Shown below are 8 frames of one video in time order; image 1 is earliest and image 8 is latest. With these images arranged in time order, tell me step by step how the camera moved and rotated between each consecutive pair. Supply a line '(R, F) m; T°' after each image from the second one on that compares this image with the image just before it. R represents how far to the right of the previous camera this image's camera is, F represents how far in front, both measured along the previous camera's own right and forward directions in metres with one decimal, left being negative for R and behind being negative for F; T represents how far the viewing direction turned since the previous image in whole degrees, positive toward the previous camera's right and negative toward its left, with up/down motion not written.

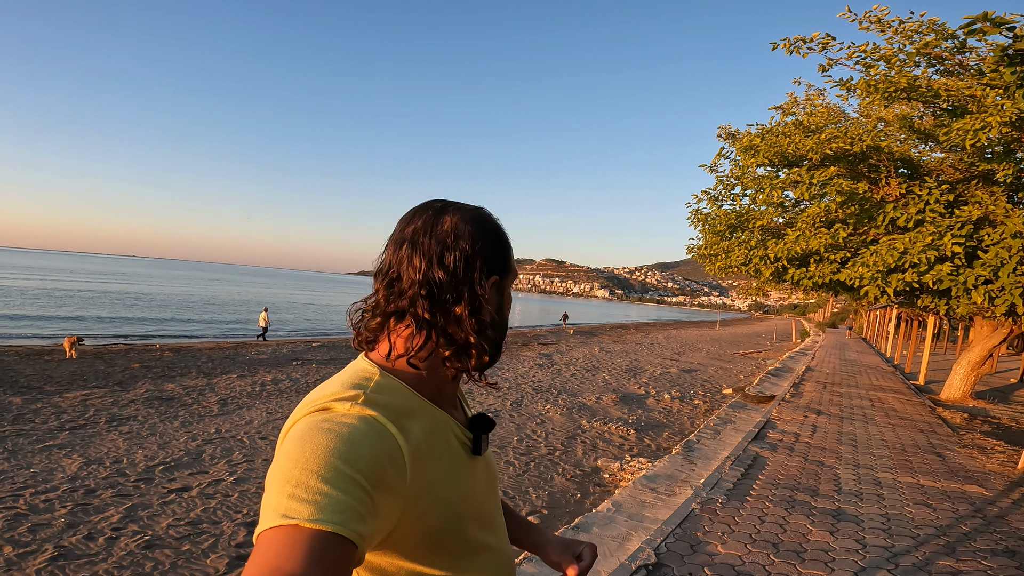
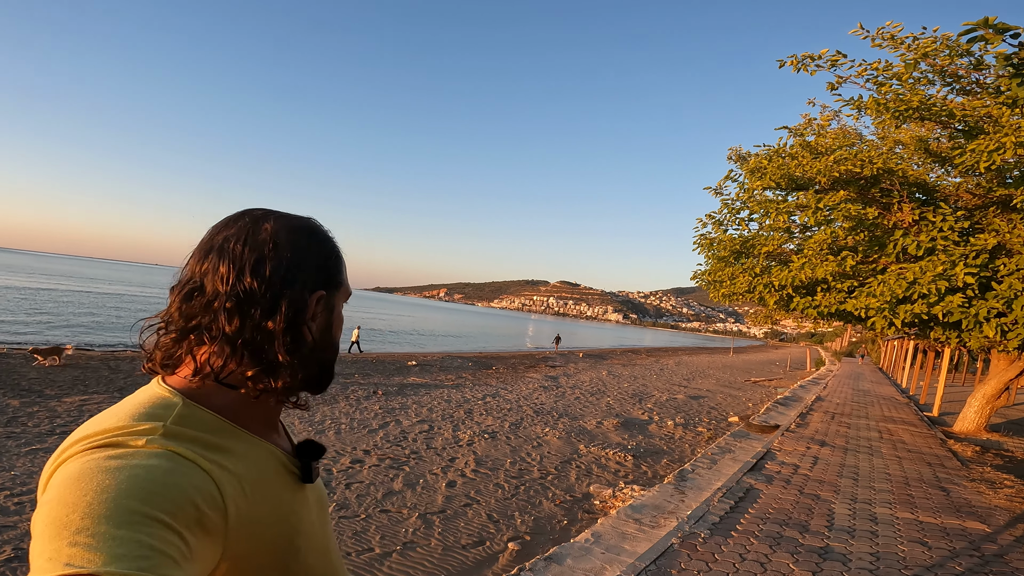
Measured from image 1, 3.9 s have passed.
(+0.3, +0.2) m; -1°
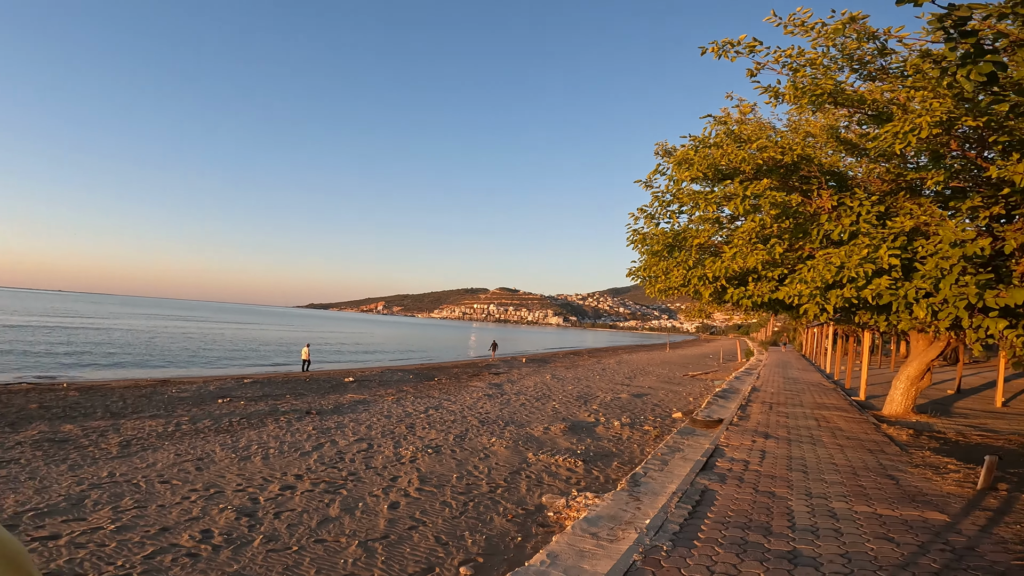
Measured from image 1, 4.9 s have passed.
(0.0, +0.4) m; +6°
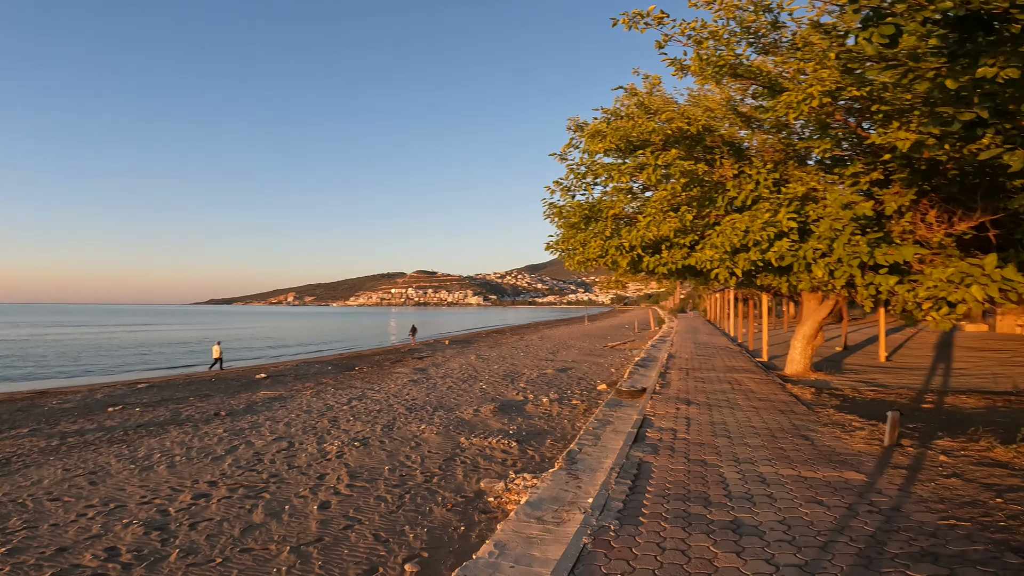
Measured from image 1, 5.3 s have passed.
(-0.1, +0.2) m; +8°
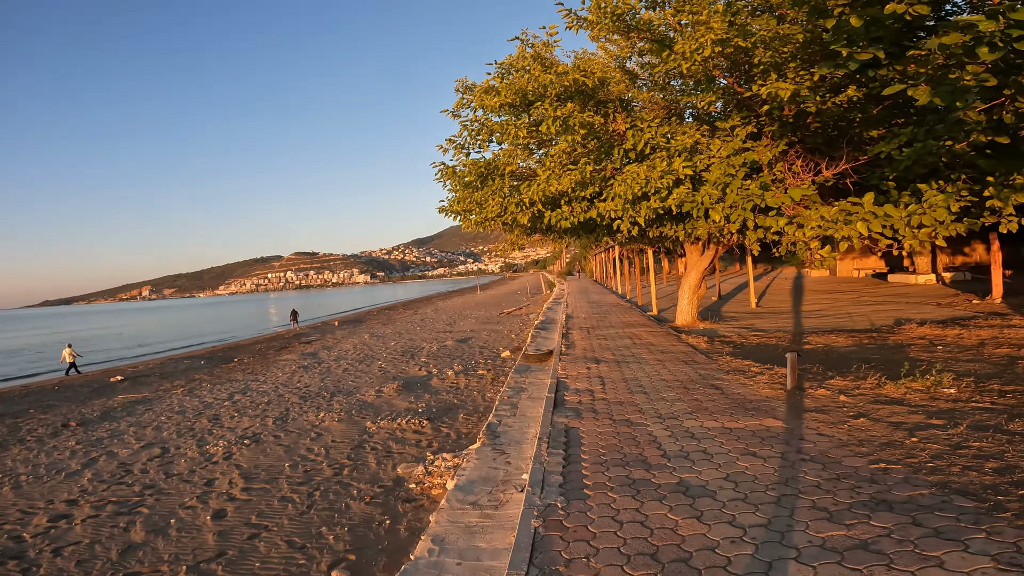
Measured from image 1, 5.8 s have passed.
(-0.2, +0.4) m; +11°
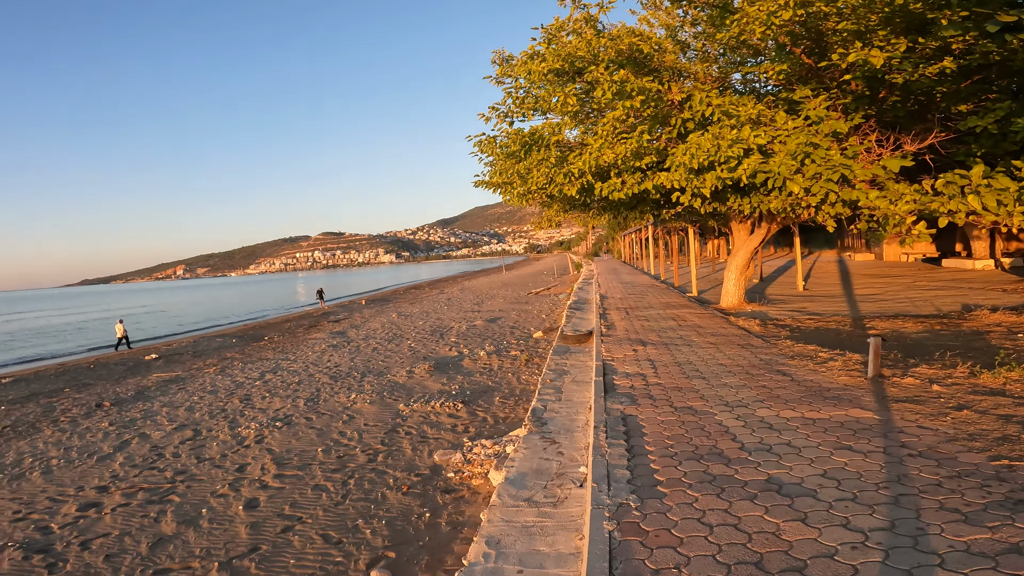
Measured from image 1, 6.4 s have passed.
(-0.3, +0.4) m; -2°
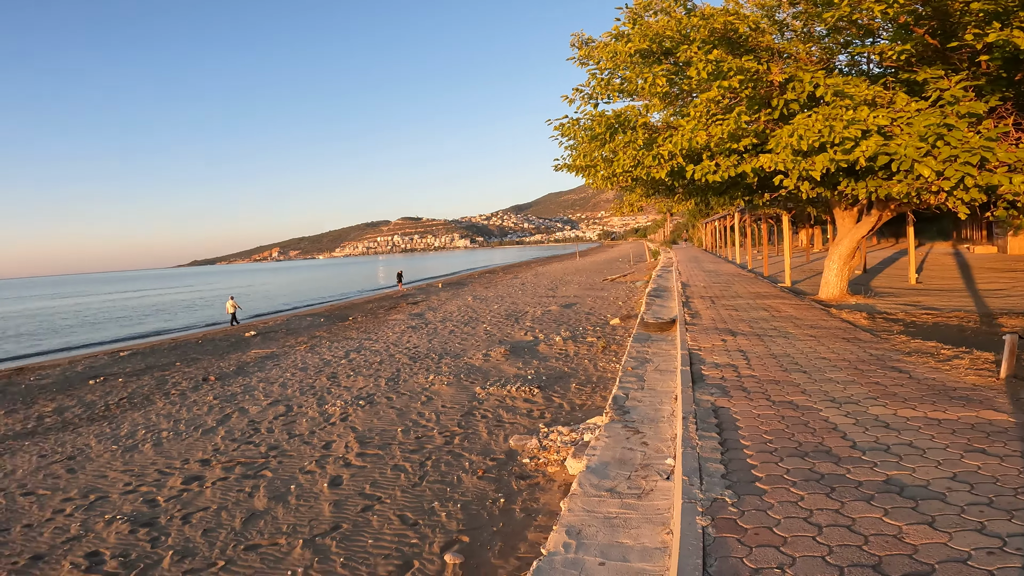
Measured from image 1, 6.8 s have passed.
(-0.1, +0.1) m; -7°
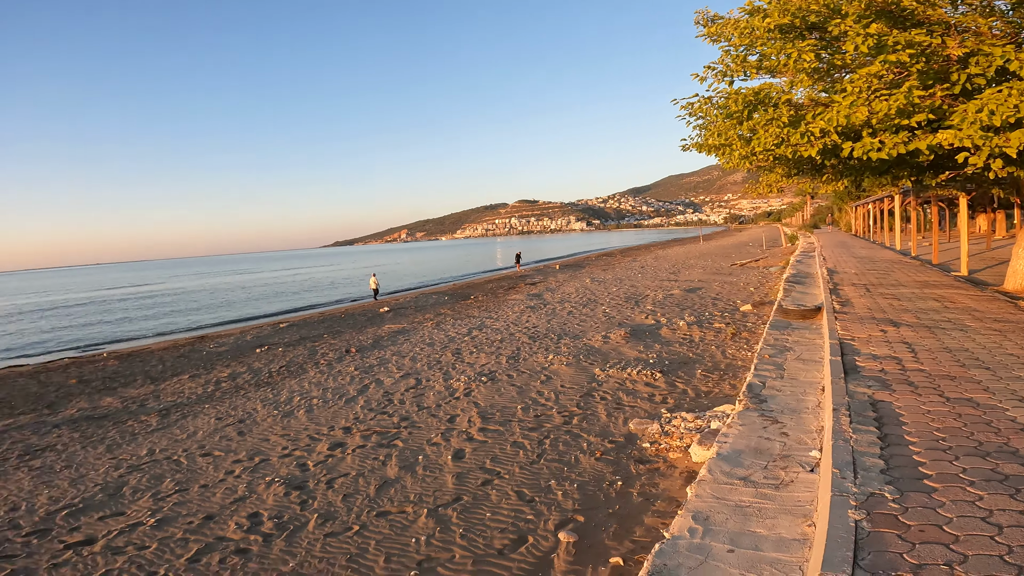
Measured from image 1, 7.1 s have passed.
(-0.1, +0.1) m; -12°
